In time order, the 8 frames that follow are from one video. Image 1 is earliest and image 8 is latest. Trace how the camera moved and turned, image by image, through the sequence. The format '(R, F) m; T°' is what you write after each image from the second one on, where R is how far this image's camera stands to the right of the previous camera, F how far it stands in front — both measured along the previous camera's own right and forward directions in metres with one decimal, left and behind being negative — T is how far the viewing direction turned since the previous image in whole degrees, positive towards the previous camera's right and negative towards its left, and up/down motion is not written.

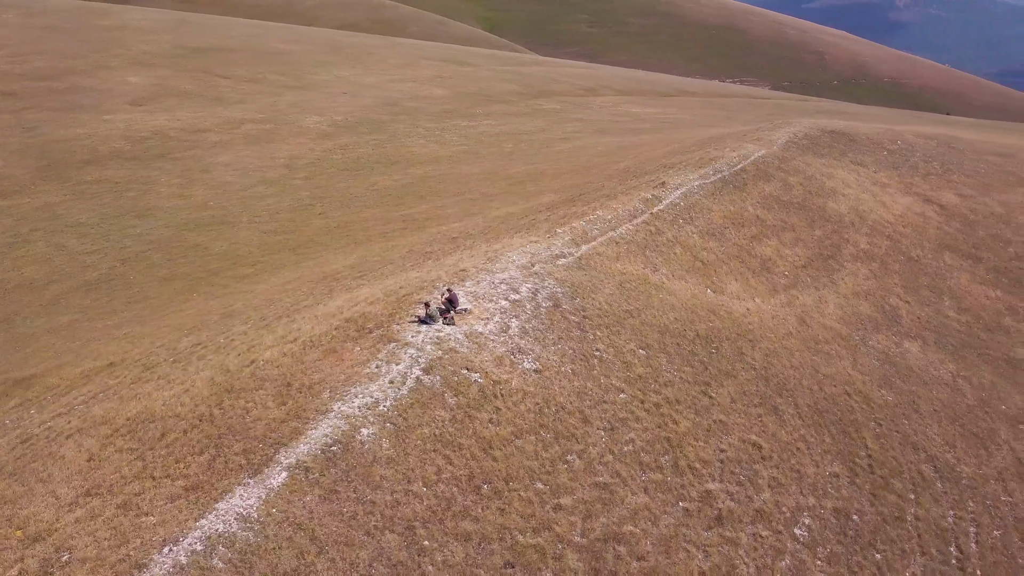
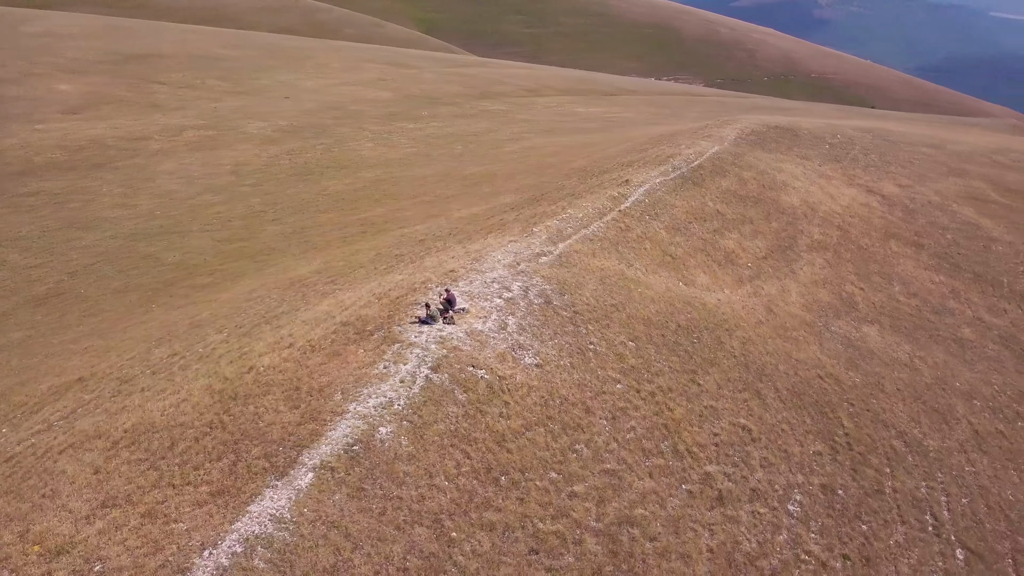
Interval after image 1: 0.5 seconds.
(-1.1, -0.4) m; +4°
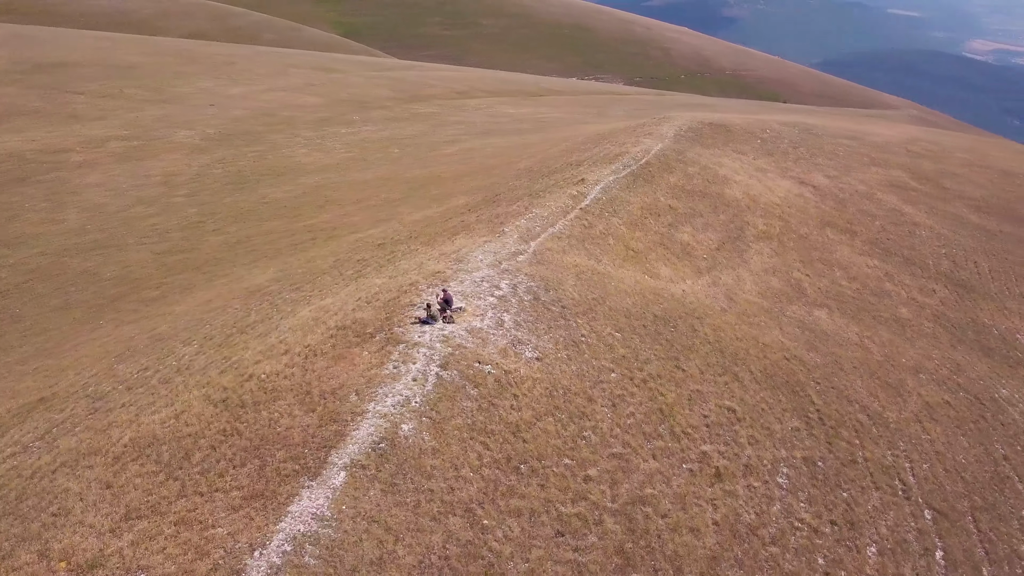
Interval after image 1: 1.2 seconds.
(-1.4, -0.5) m; +5°
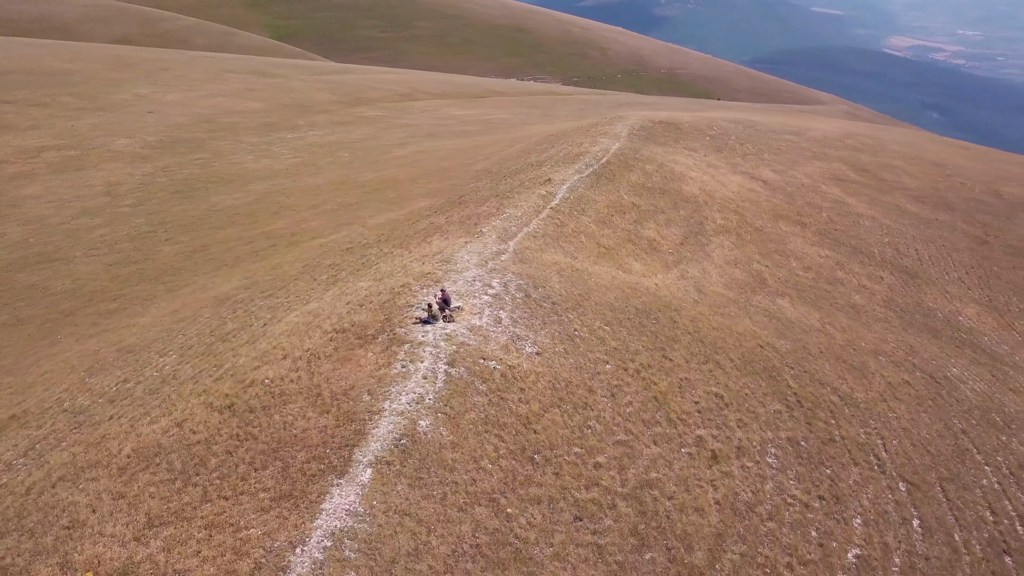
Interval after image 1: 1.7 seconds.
(-1.2, -0.5) m; +4°
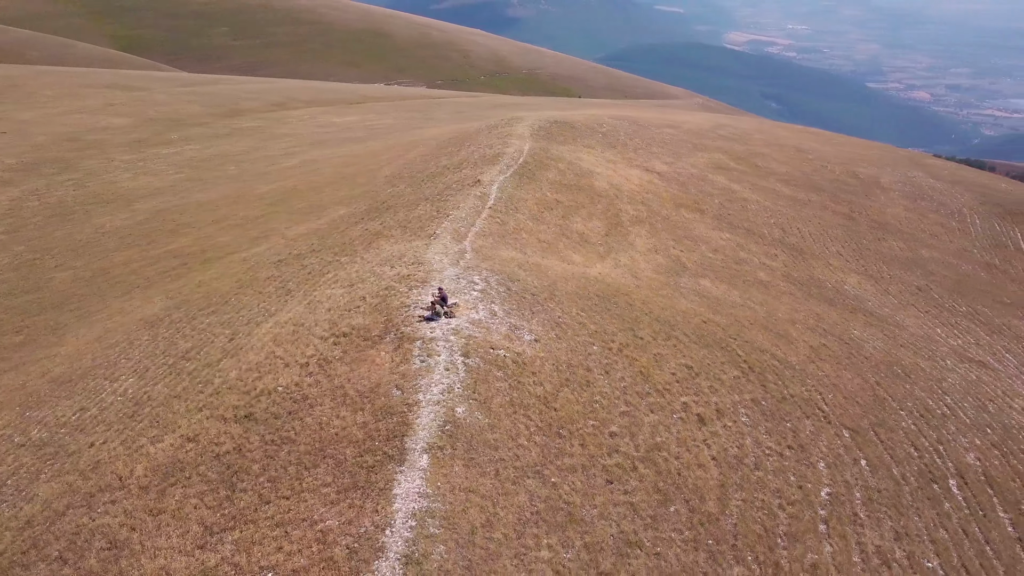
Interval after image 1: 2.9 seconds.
(-2.8, -1.0) m; +9°
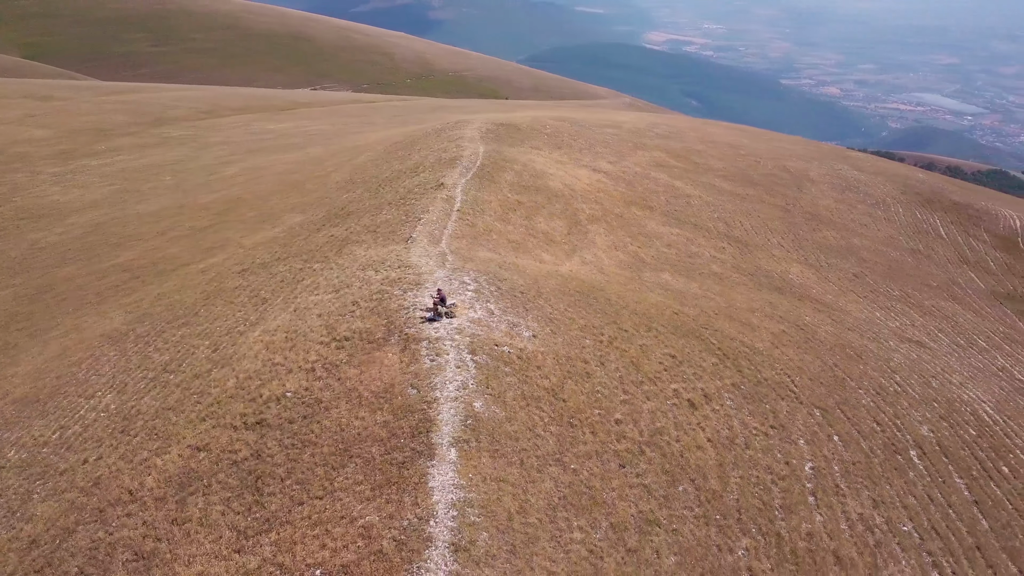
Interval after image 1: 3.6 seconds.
(-1.6, -0.6) m; +5°
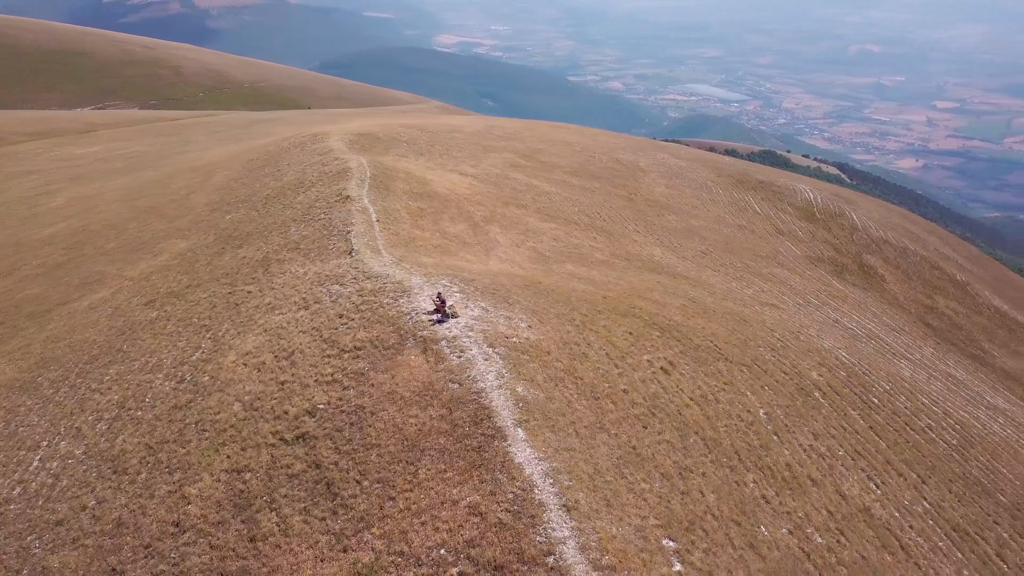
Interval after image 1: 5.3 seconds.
(-4.6, -1.2) m; +13°
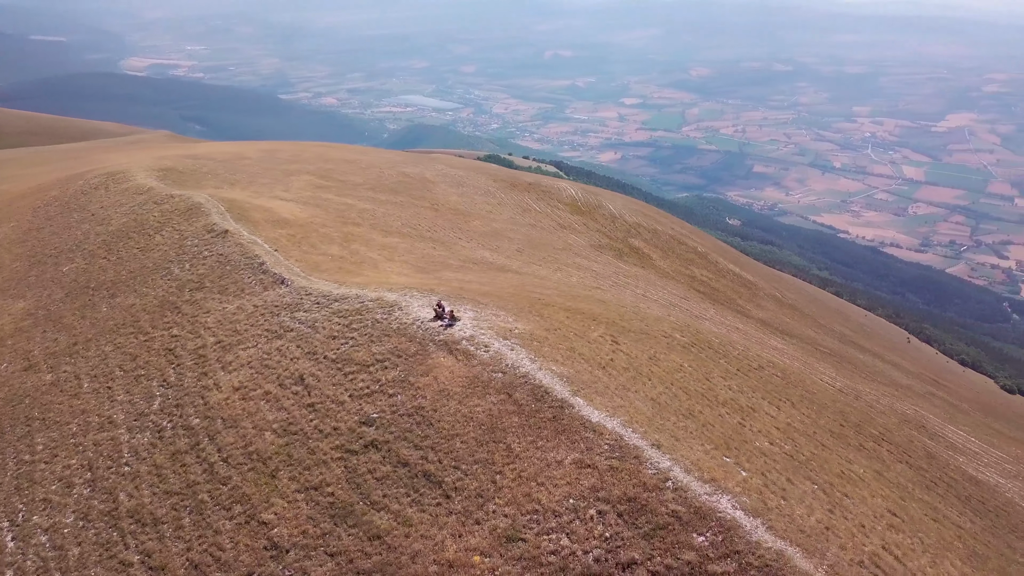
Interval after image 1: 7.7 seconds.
(-7.0, -1.8) m; +18°
